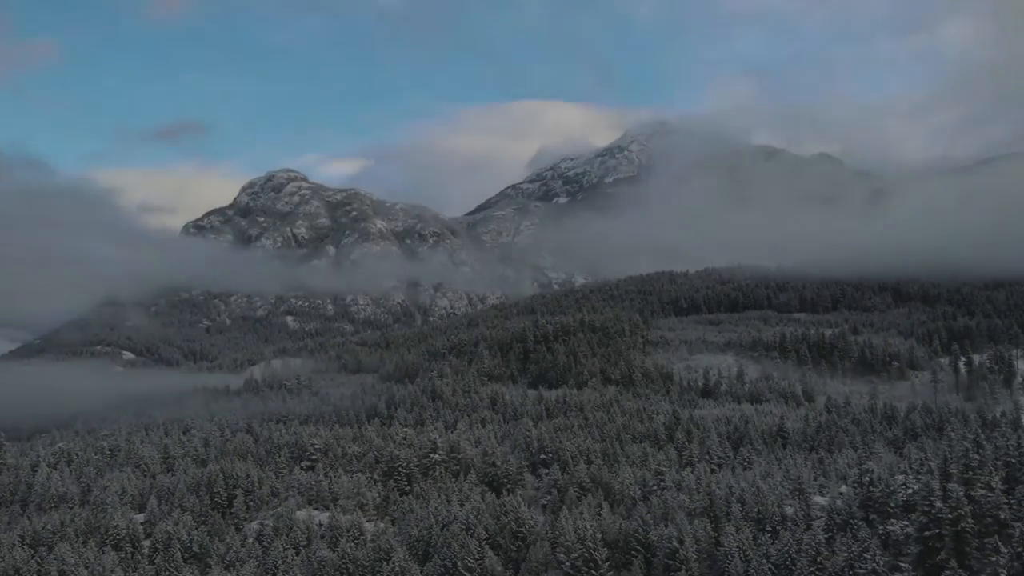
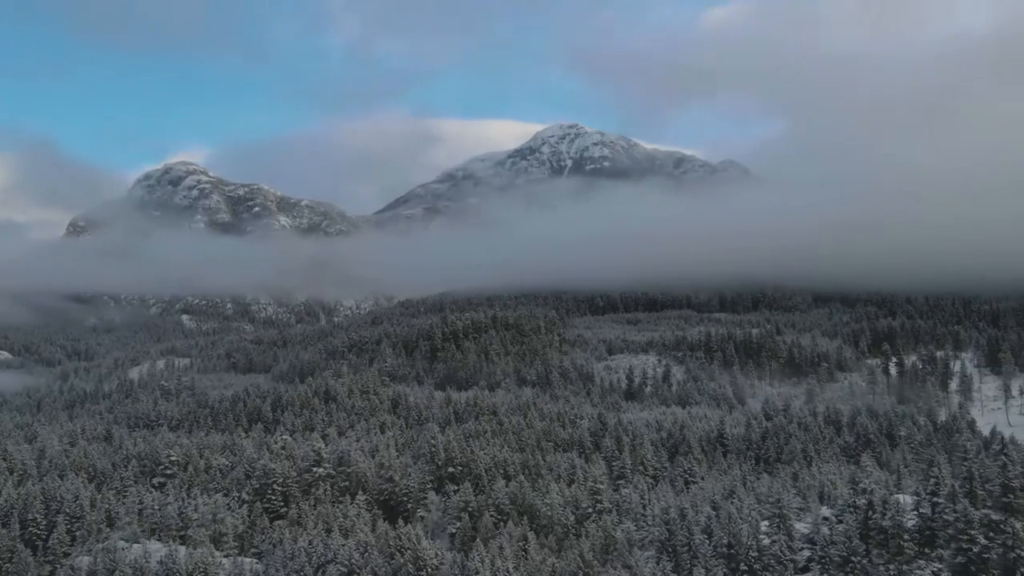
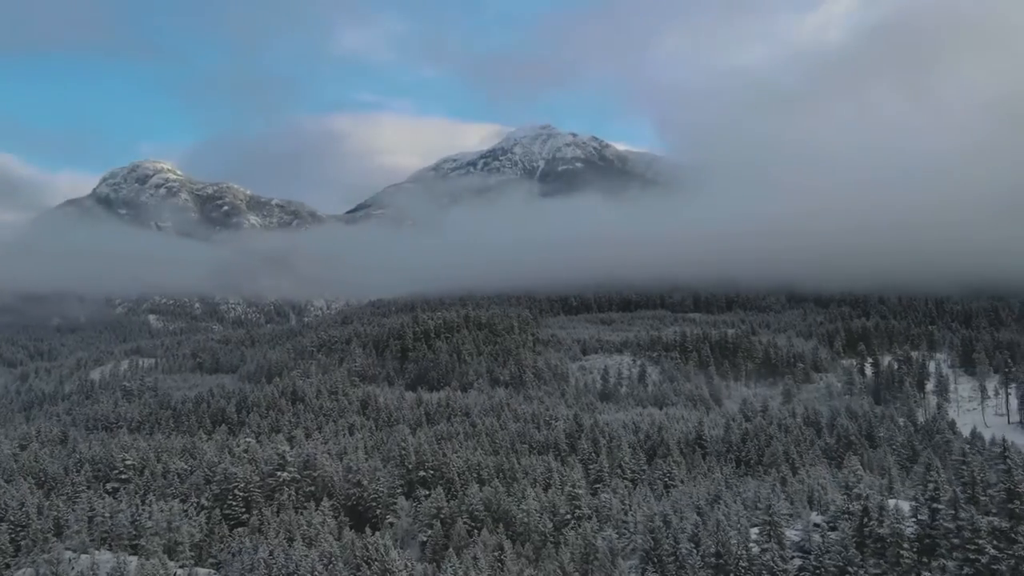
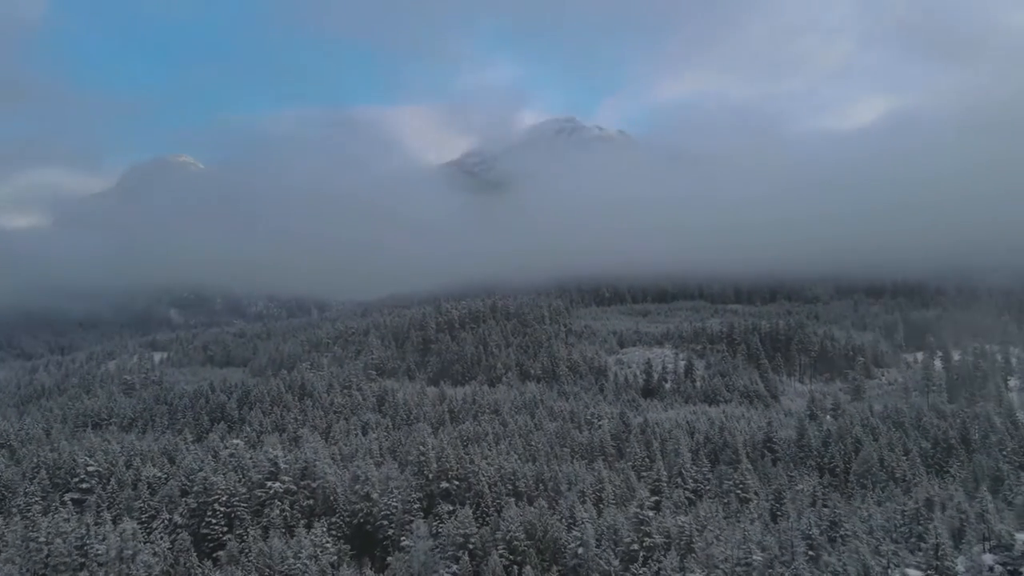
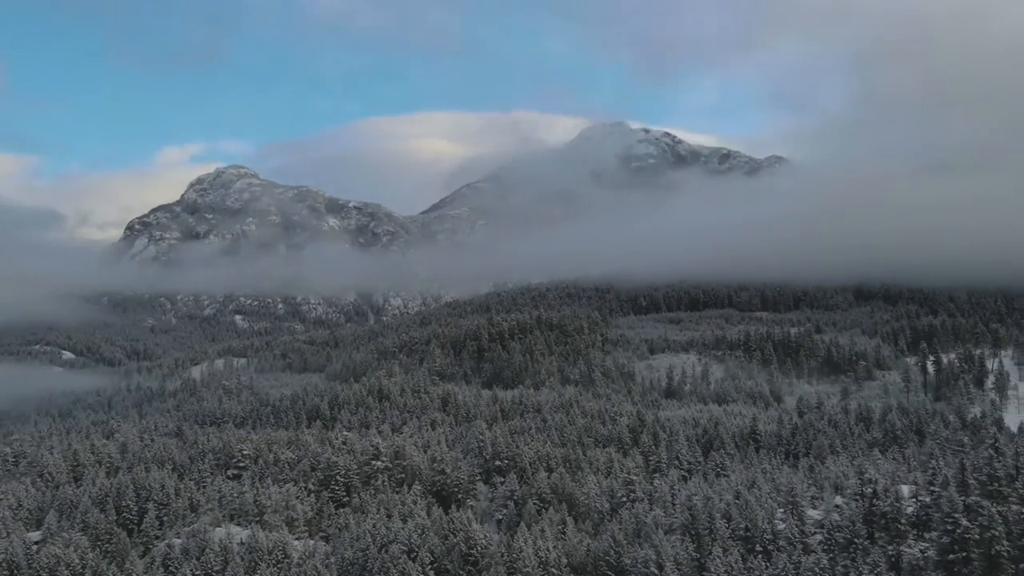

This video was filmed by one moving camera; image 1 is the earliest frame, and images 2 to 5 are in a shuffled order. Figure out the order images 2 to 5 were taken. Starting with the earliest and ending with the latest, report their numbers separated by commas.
5, 2, 3, 4
